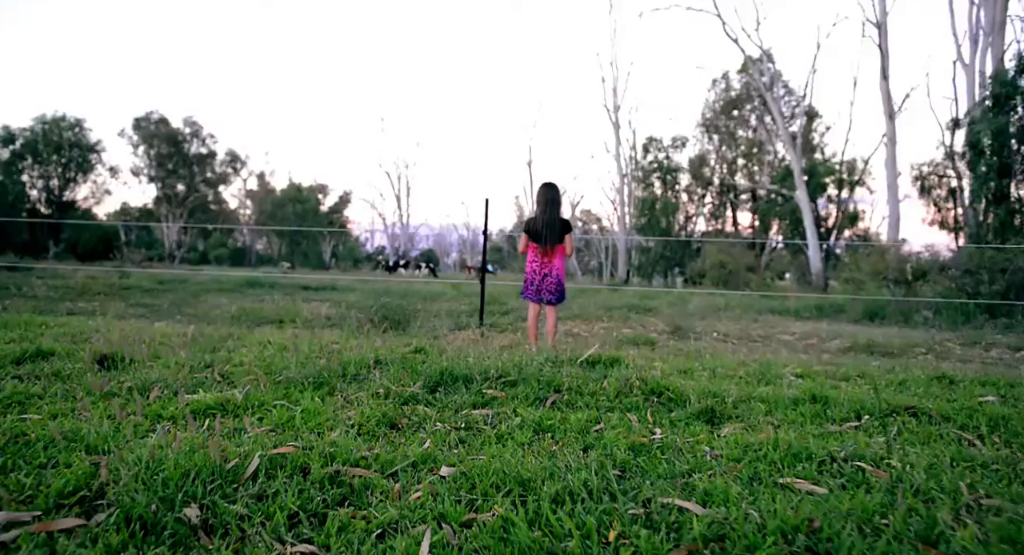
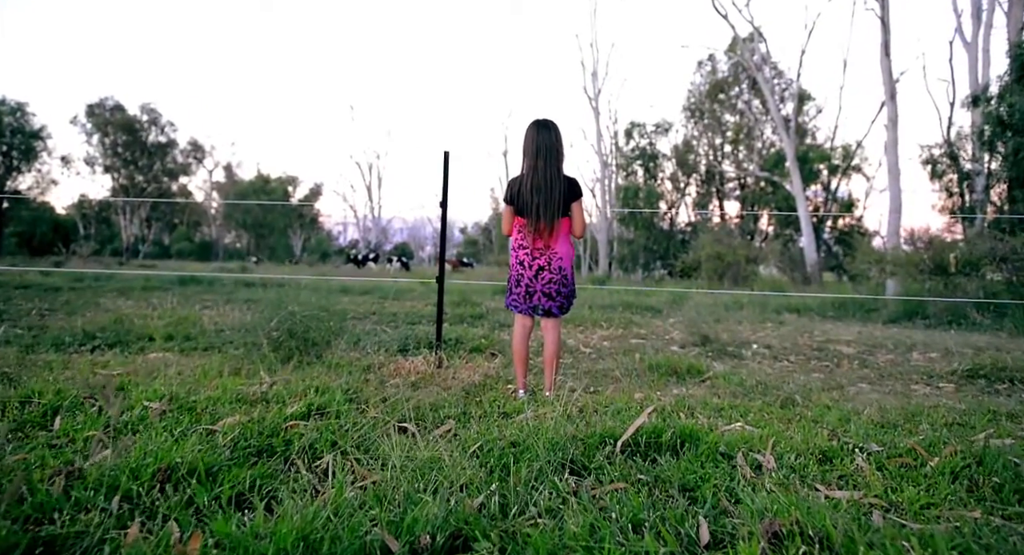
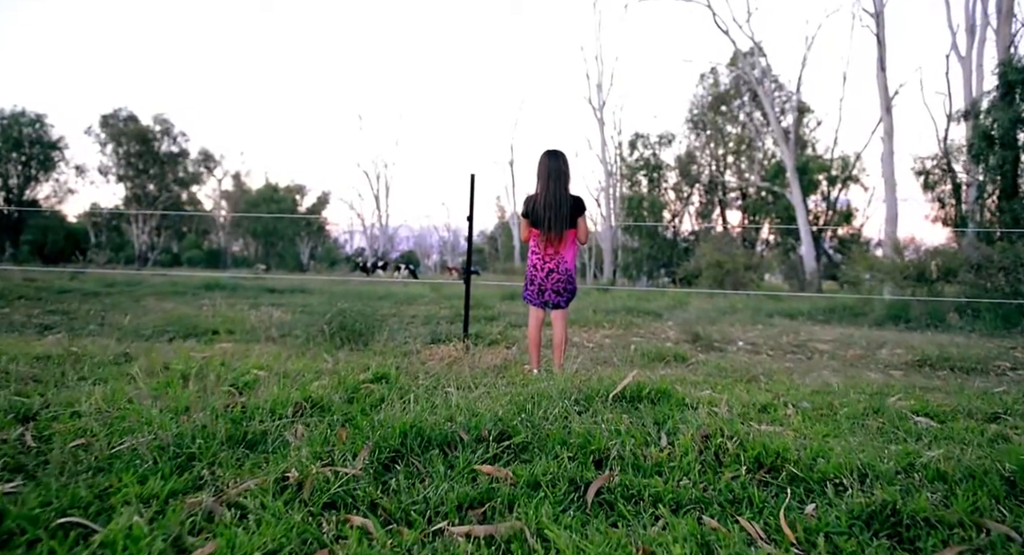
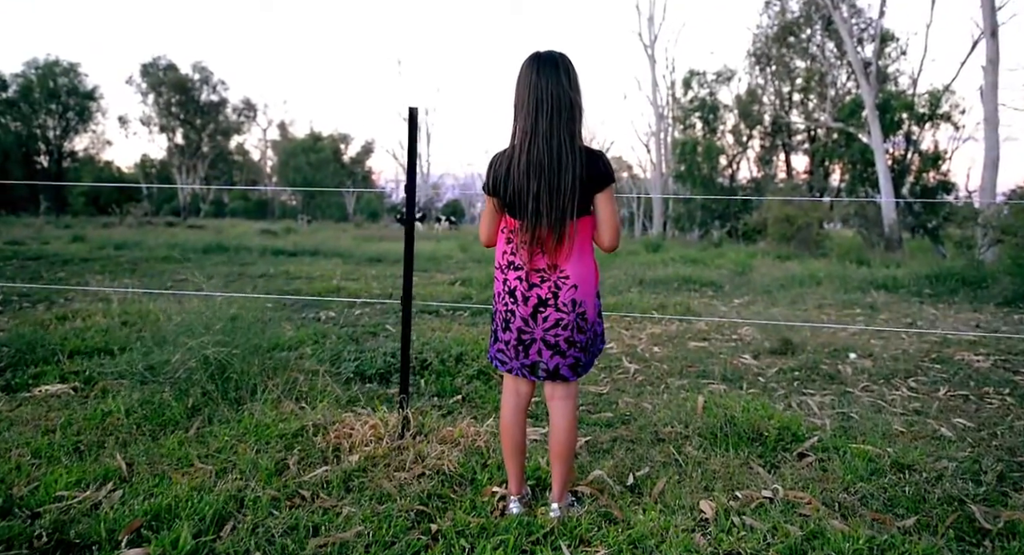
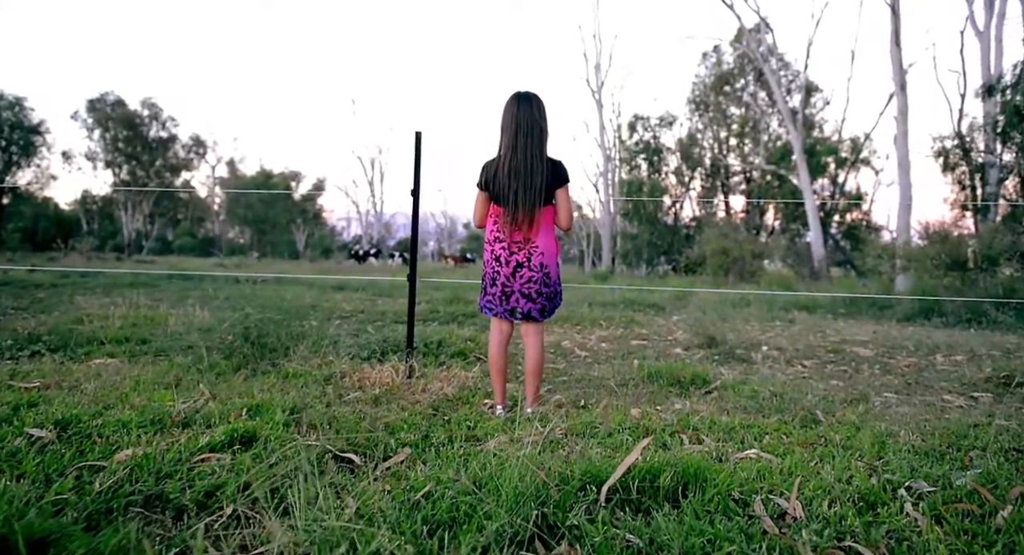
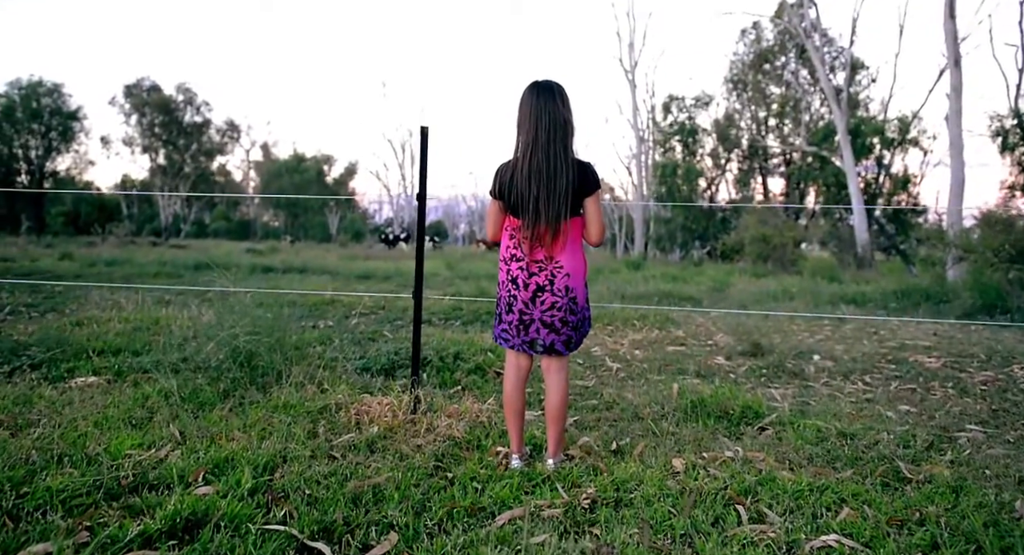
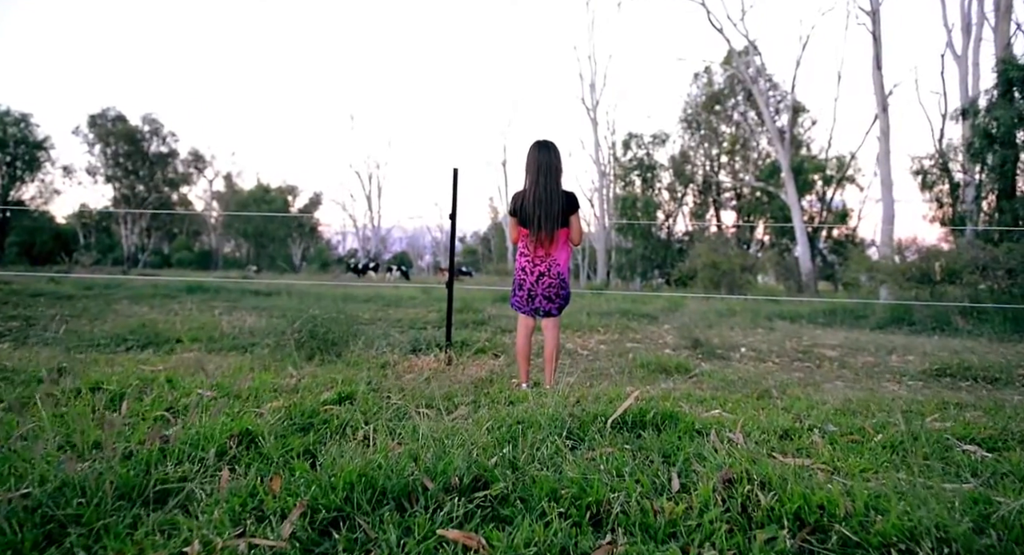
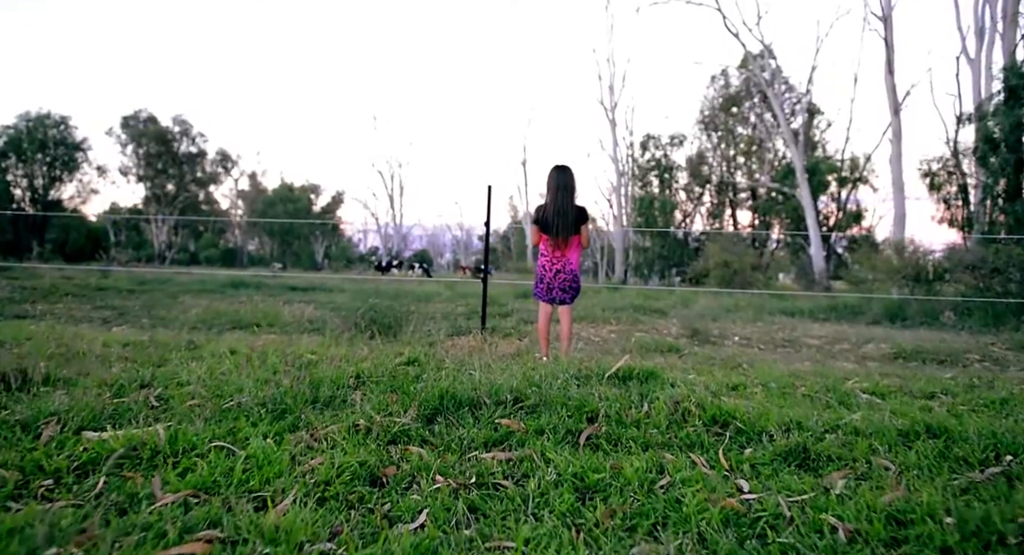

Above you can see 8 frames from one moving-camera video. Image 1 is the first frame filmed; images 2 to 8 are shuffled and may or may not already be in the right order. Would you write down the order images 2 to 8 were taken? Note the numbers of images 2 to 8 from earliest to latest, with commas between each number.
8, 3, 7, 2, 5, 6, 4
